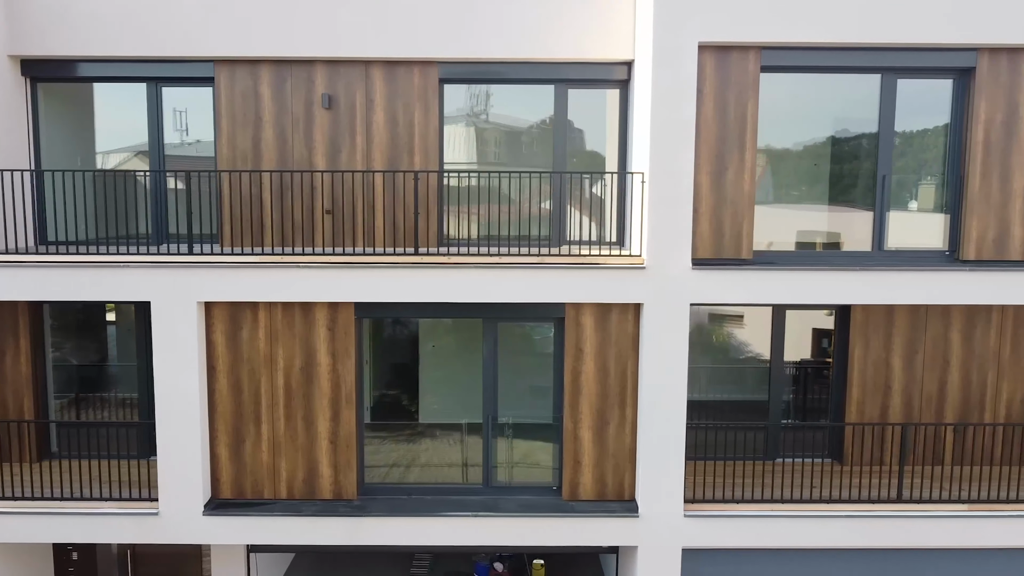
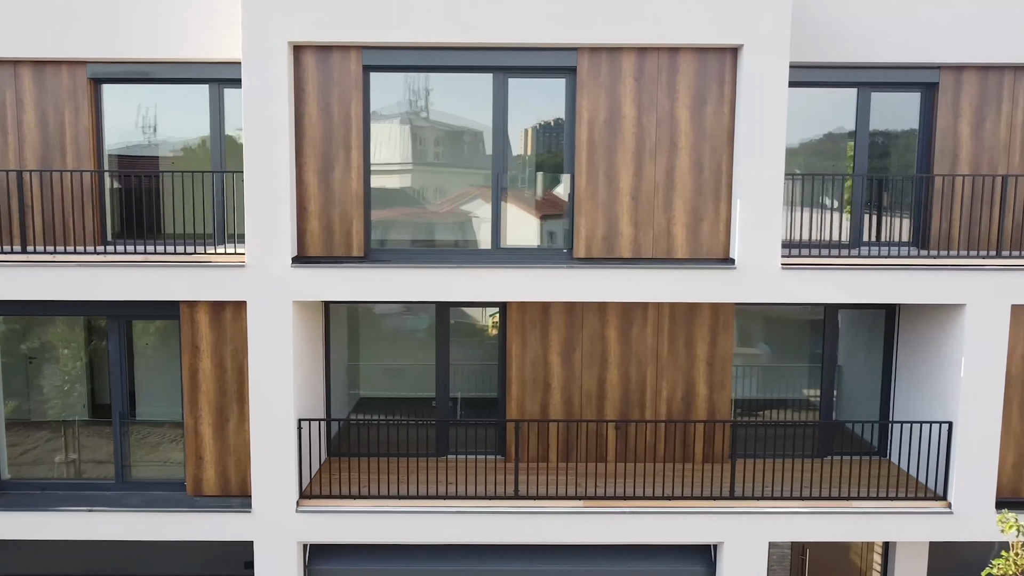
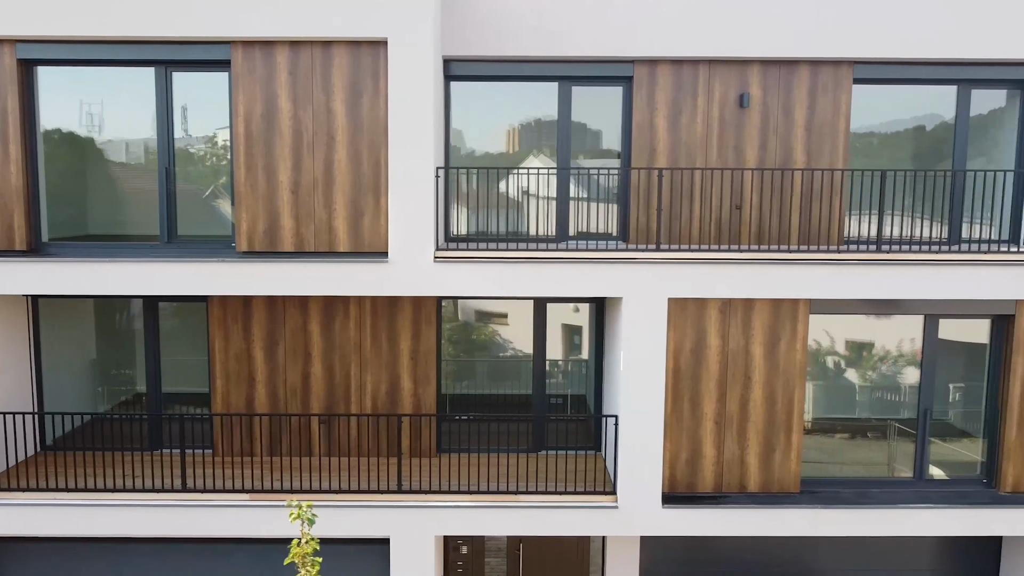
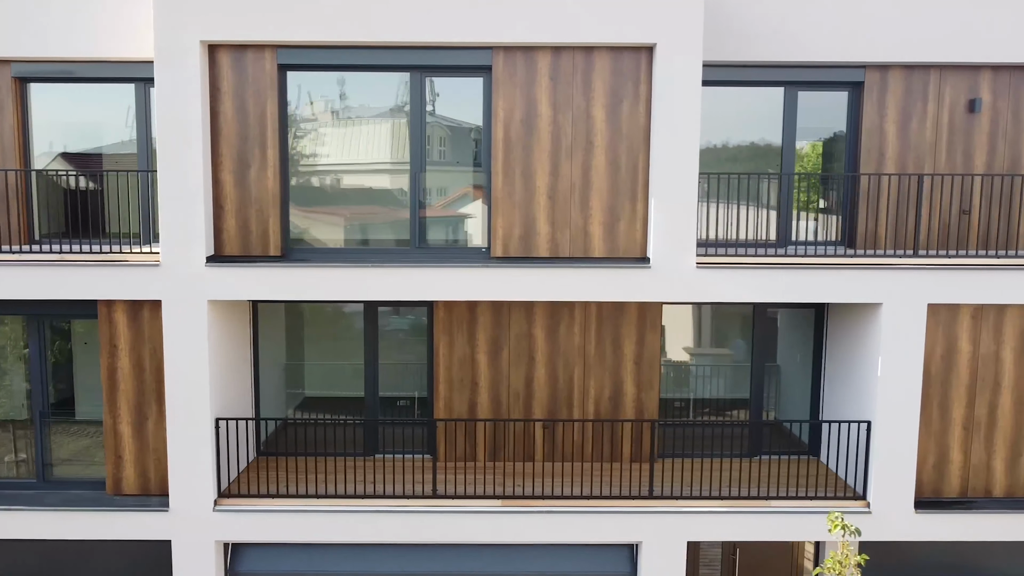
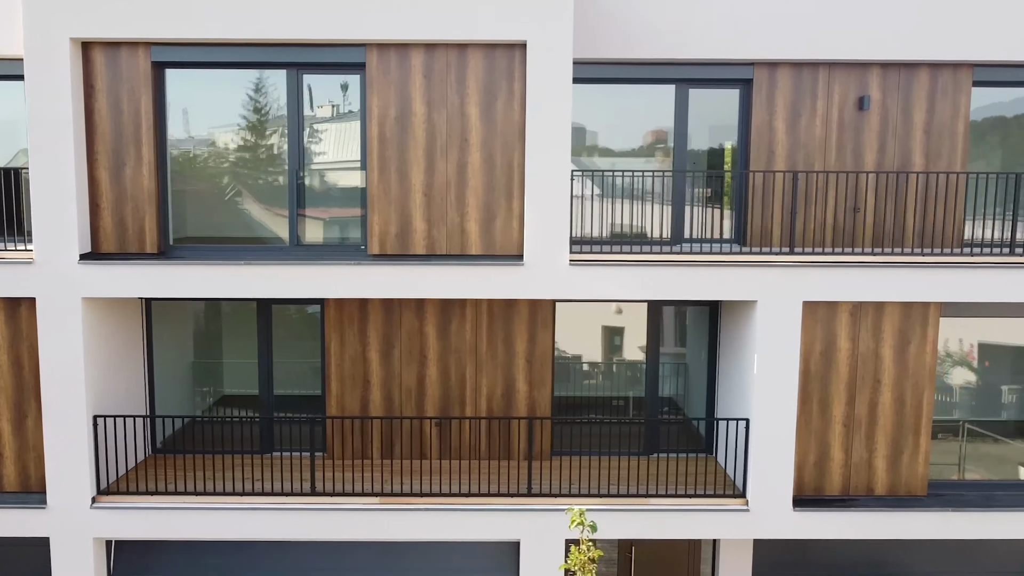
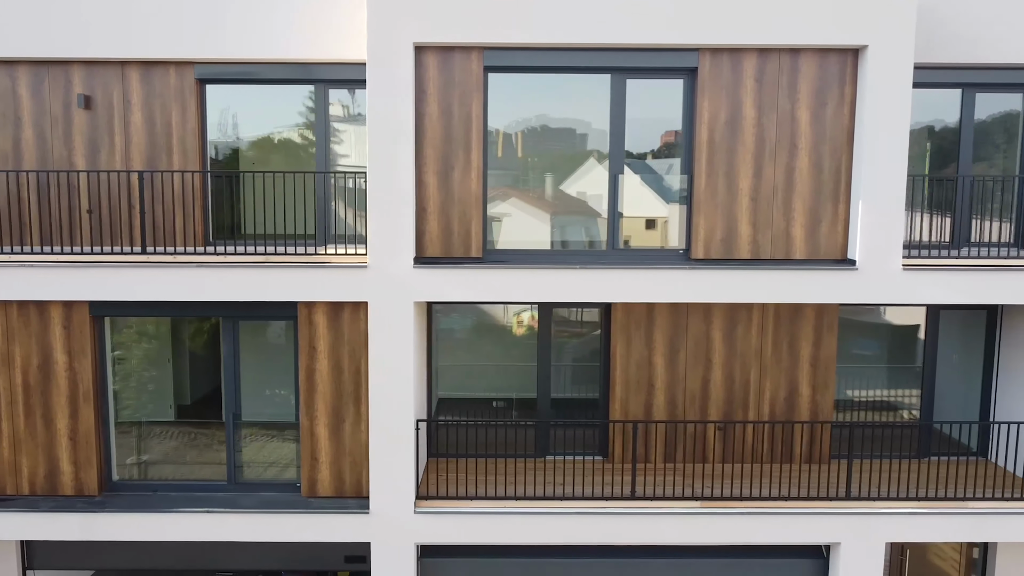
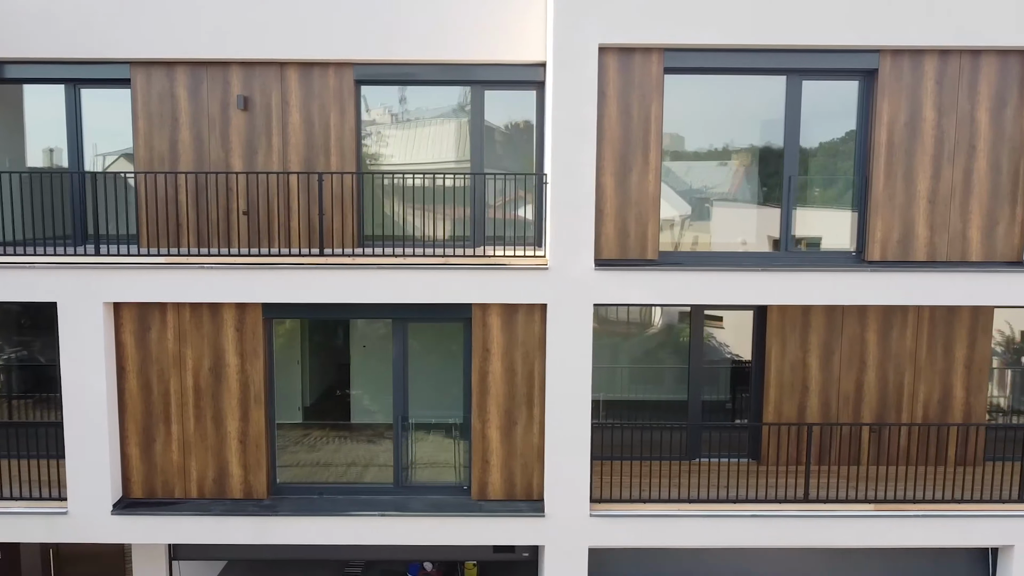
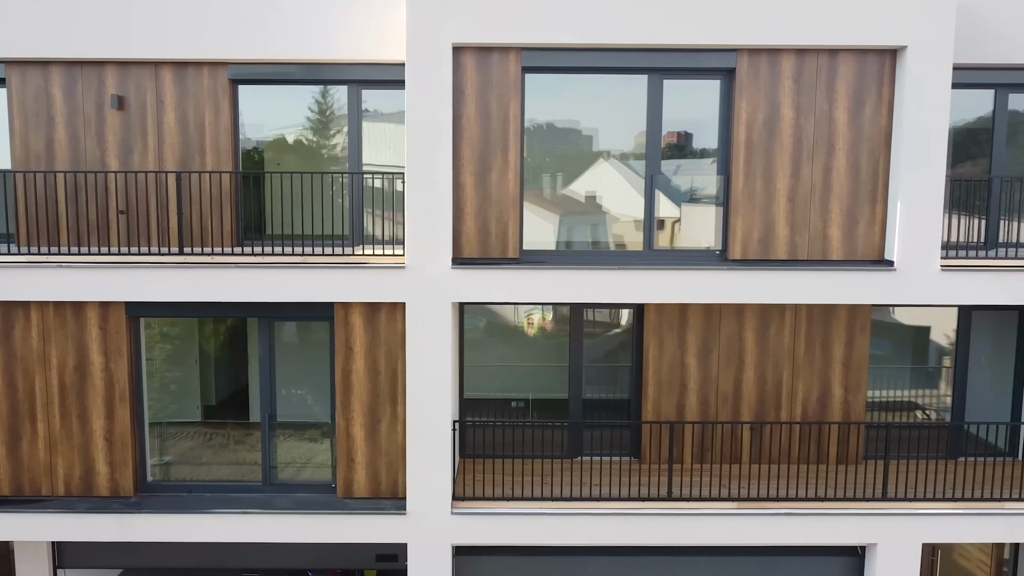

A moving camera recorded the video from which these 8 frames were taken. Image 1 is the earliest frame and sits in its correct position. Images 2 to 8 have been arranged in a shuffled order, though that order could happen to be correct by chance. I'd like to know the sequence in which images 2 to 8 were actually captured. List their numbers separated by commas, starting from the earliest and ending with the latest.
7, 8, 6, 2, 4, 5, 3
